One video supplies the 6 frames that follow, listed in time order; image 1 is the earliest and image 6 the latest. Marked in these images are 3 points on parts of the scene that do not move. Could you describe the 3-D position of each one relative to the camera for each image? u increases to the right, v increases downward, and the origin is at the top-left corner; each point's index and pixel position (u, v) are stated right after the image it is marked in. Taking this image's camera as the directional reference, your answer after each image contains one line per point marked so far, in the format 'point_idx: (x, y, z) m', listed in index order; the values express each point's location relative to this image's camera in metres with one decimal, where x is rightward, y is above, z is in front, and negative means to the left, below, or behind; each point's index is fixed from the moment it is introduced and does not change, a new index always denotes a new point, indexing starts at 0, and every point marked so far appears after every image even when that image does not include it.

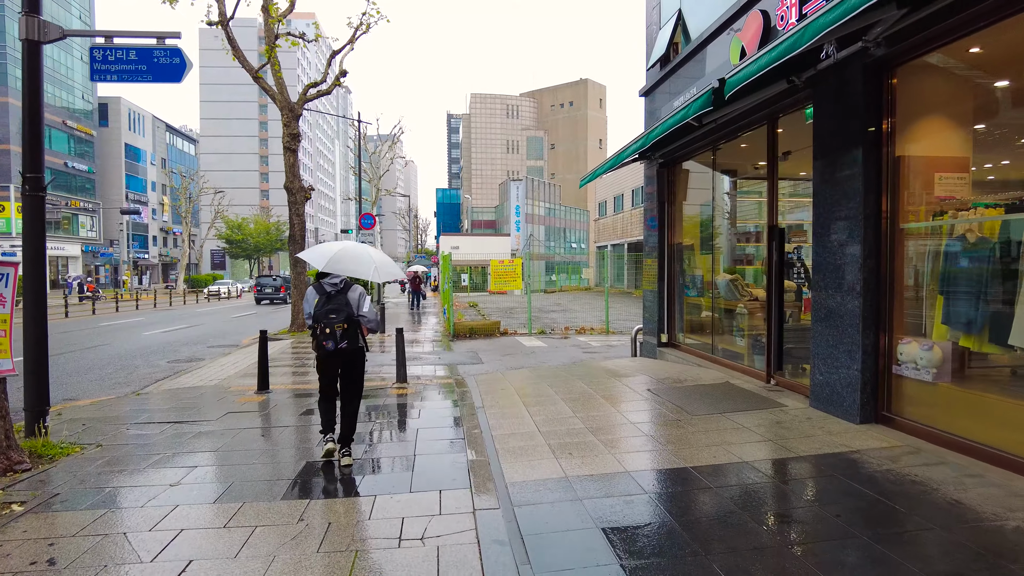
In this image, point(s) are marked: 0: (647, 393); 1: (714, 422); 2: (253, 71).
0: (+1.5, -1.1, +6.9) m
1: (+1.7, -1.1, +5.4) m
2: (-6.3, +5.3, +15.4) m
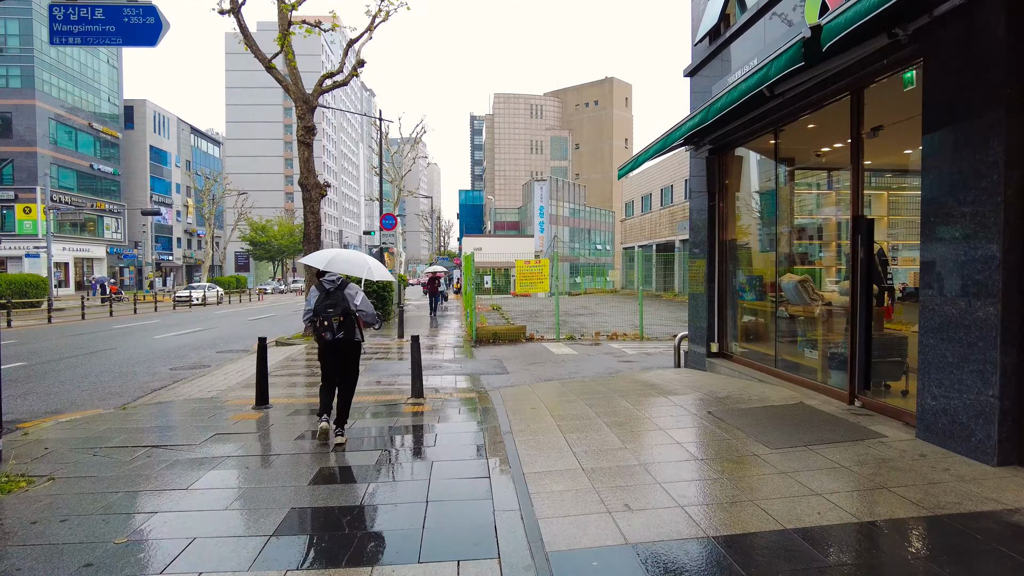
0: (+1.8, -1.2, +5.9) m
1: (+2.0, -1.2, +4.3) m
2: (-5.7, +5.3, +14.6) m
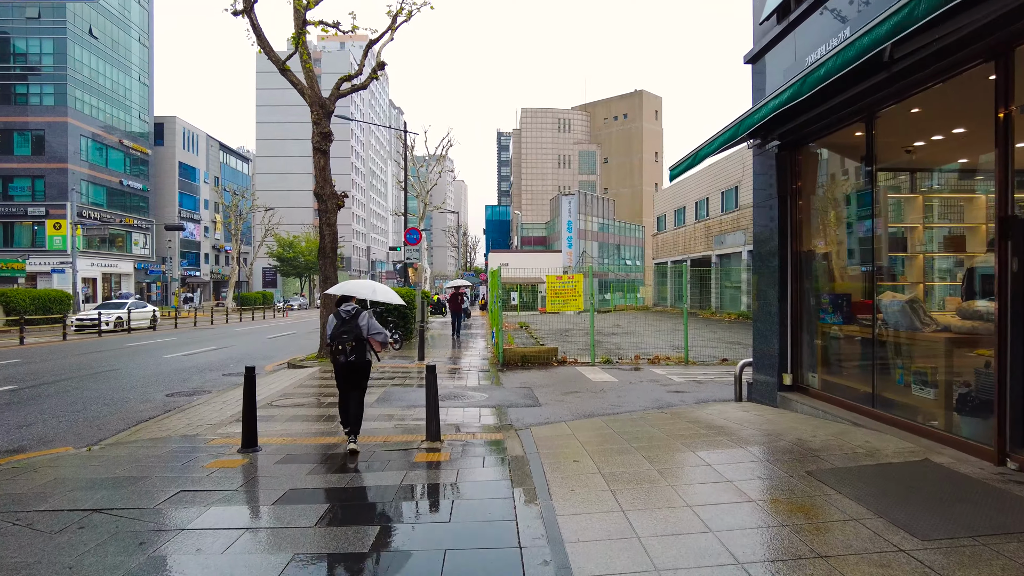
0: (+2.1, -1.3, +4.6) m
1: (+2.2, -1.3, +3.0) m
2: (-5.0, +4.9, +13.8) m
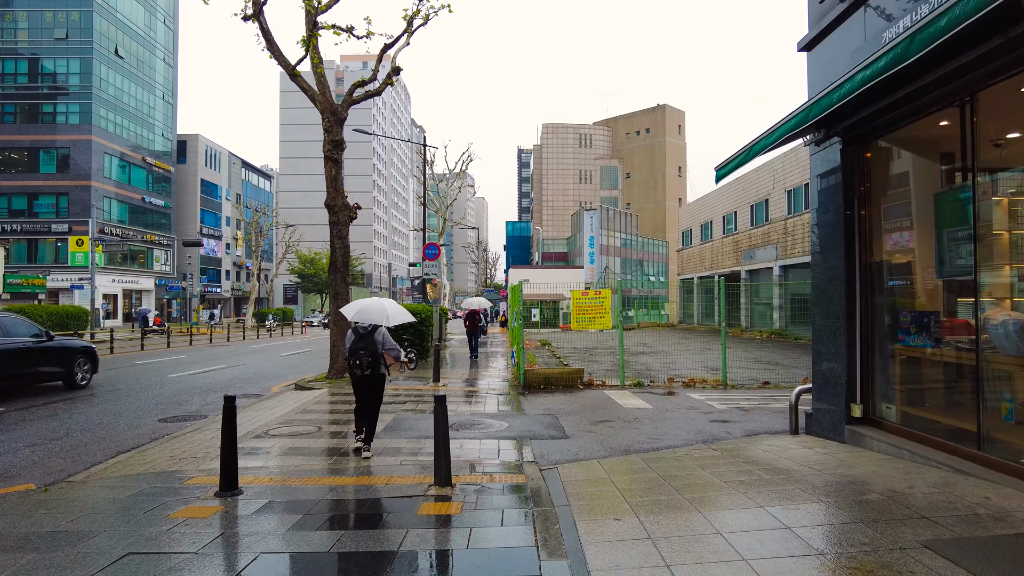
0: (+2.2, -1.4, +3.5) m
1: (+2.3, -1.3, +2.0) m
2: (-4.6, +4.6, +13.1) m
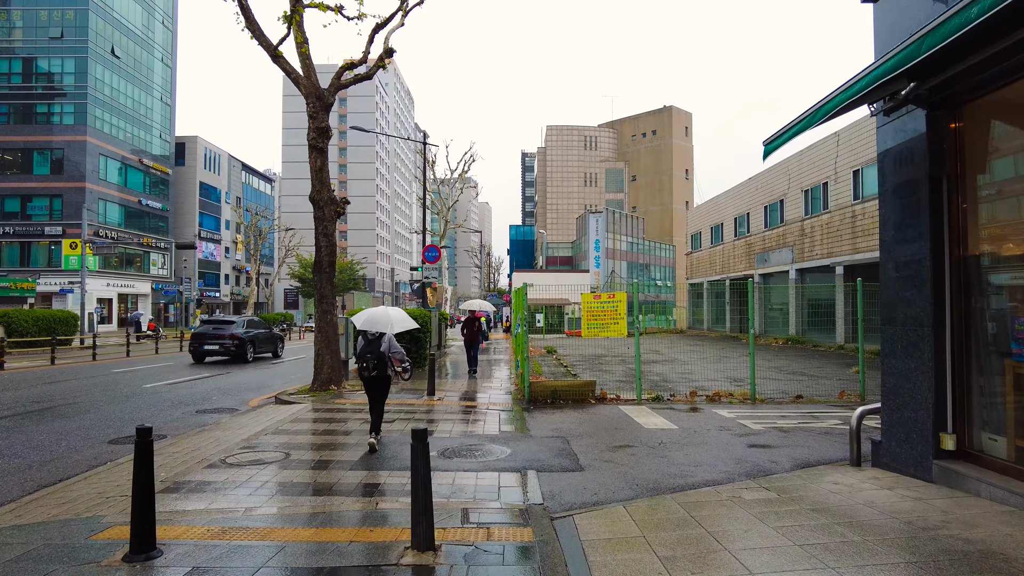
0: (+2.2, -1.4, +2.3) m
1: (+2.3, -1.3, +0.7) m
2: (-4.5, +4.5, +12.0) m
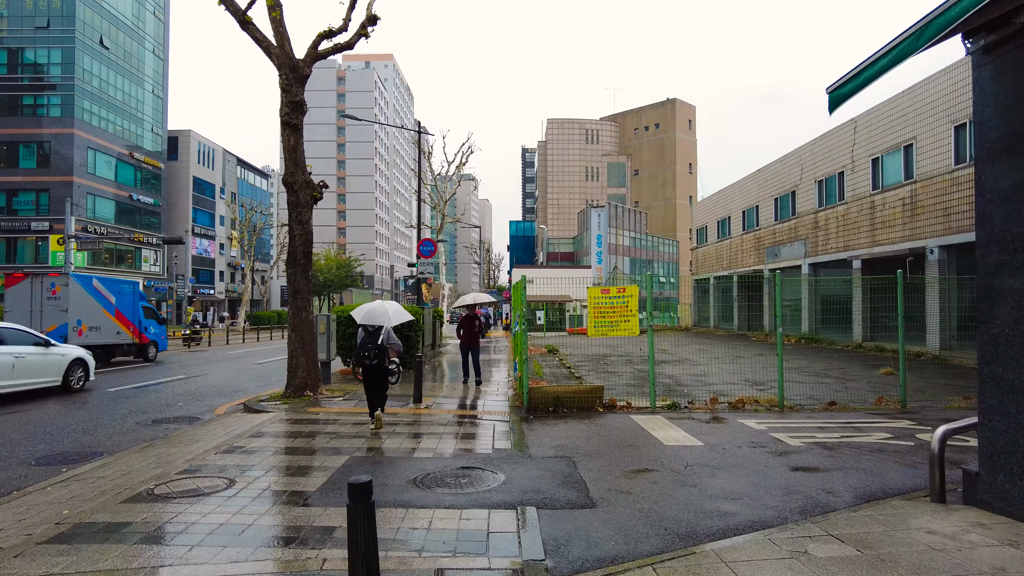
0: (+2.2, -1.3, +1.0) m
1: (+2.2, -1.2, -0.5) m
2: (-4.5, +4.6, +10.7) m
